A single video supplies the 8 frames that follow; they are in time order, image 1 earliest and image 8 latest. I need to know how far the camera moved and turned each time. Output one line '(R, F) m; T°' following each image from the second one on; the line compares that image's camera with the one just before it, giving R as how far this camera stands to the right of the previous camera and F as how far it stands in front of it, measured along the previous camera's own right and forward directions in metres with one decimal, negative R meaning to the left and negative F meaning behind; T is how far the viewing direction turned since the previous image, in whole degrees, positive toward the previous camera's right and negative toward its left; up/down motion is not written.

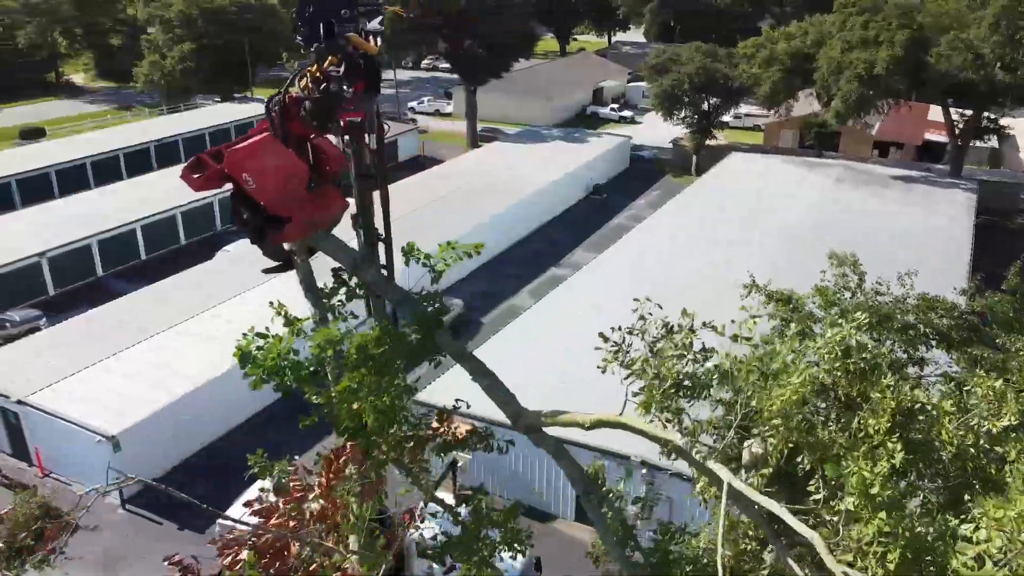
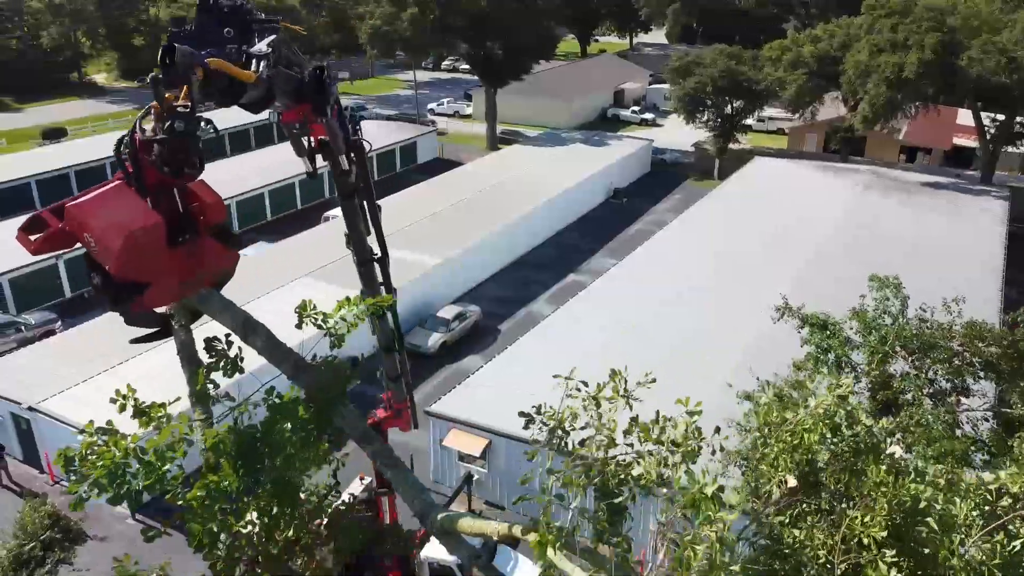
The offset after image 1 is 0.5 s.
(0.0, +0.4) m; -1°
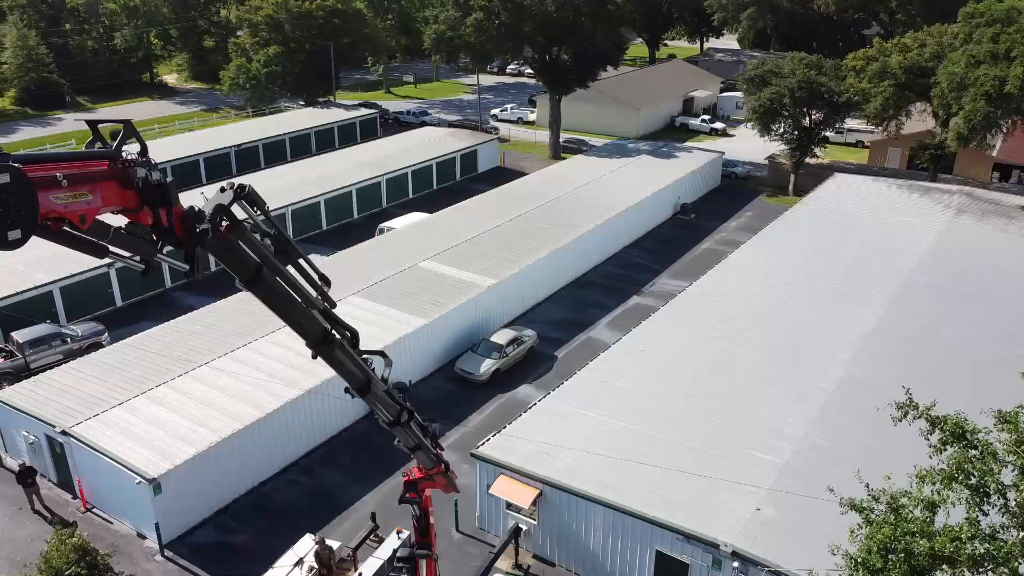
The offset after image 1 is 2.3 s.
(0.0, +1.4) m; -4°
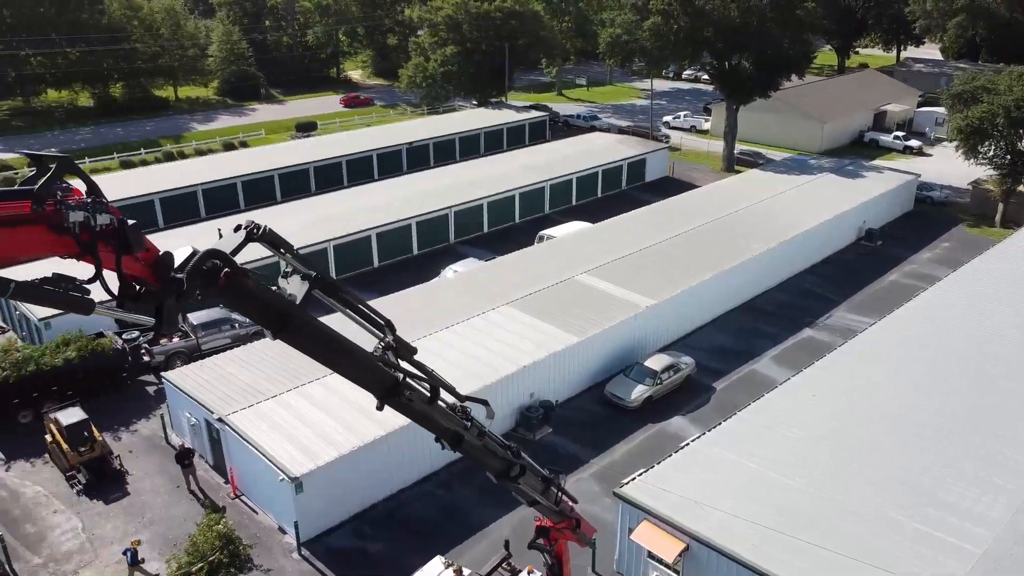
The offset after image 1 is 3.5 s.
(-0.1, +0.9) m; -11°
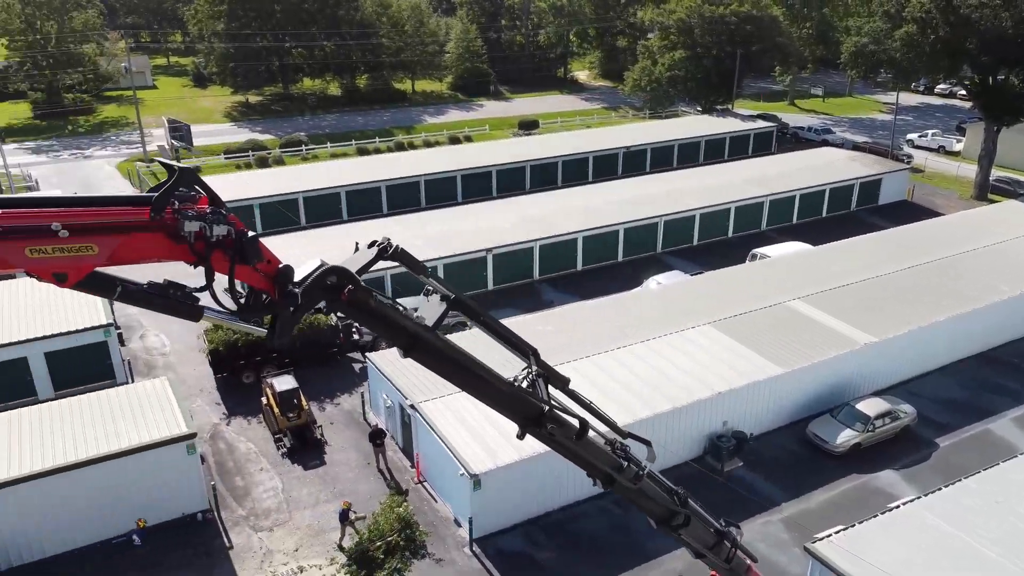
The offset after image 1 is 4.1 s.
(+0.1, +0.4) m; -14°
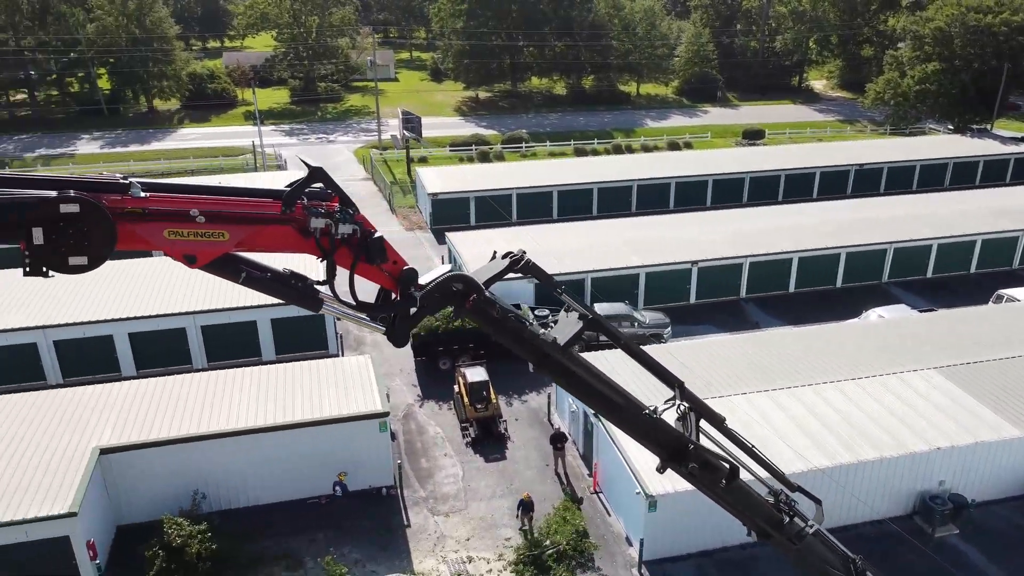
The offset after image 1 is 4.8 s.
(+0.2, +0.3) m; -14°
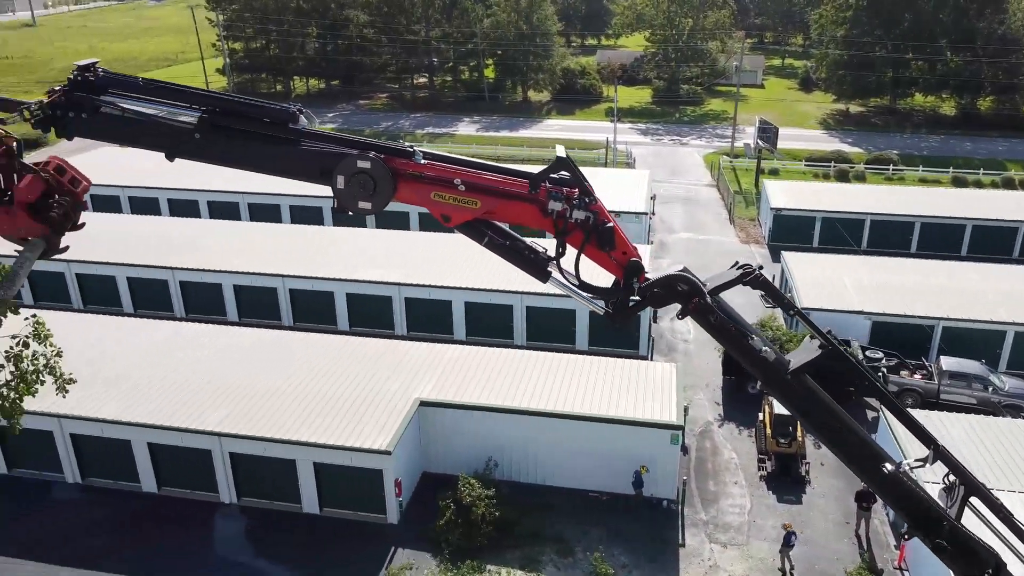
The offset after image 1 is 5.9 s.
(+0.3, +0.3) m; -23°
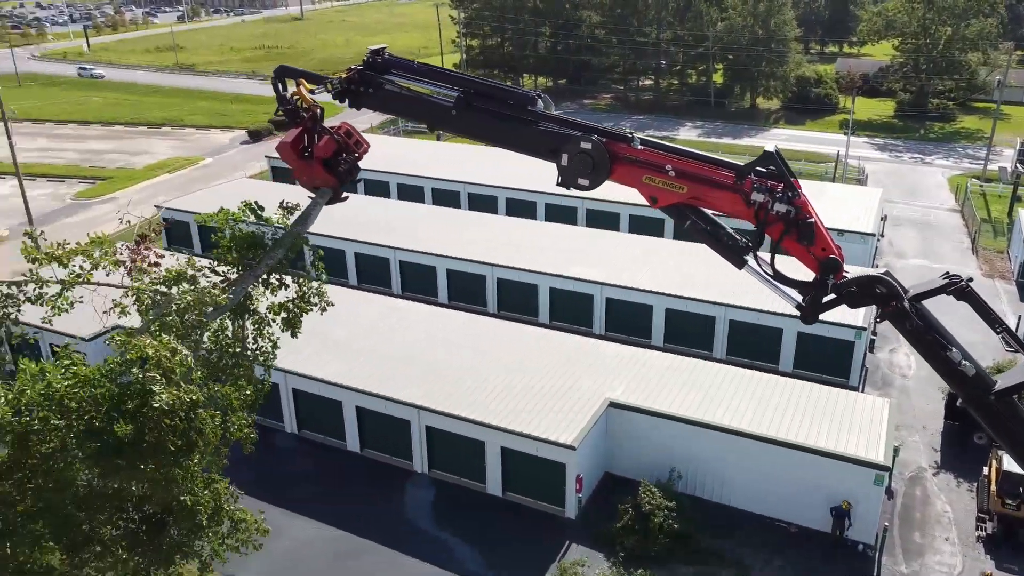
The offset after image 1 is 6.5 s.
(+0.1, 0.0) m; -14°
